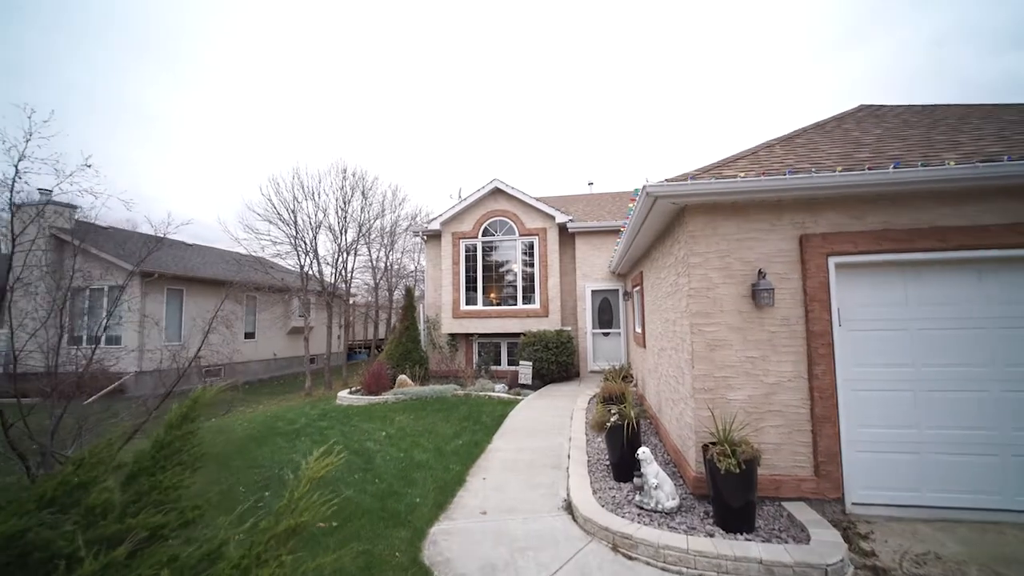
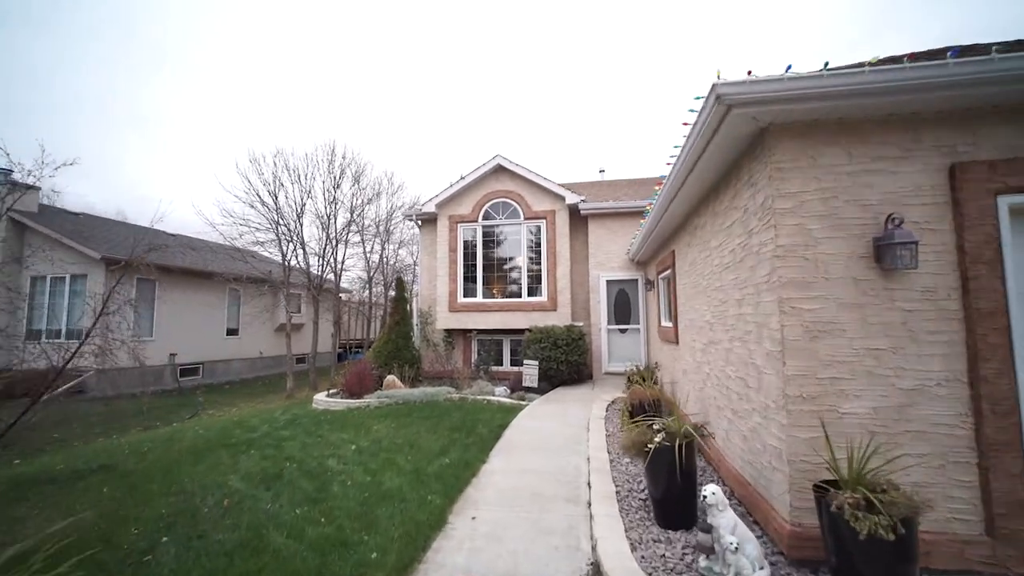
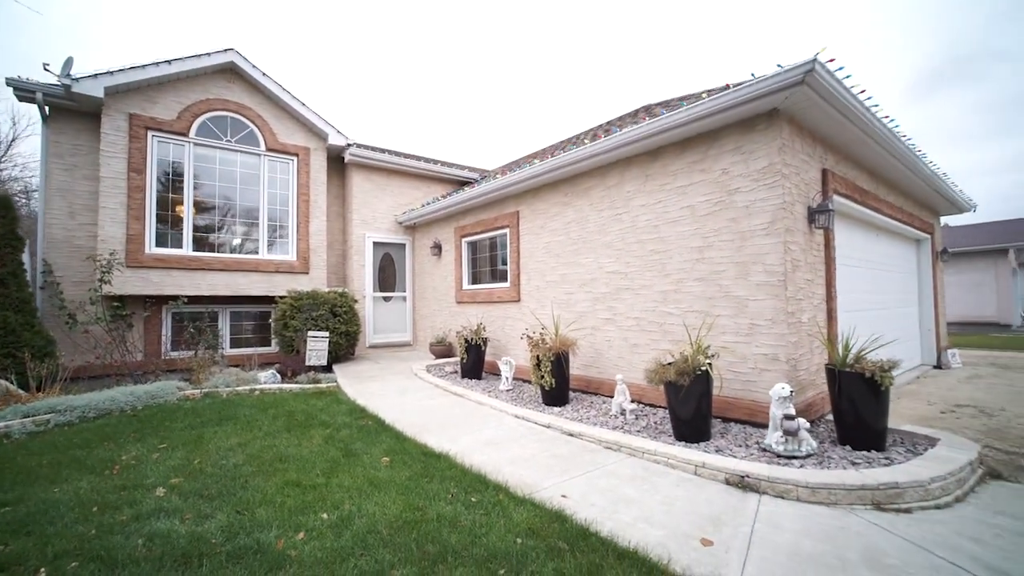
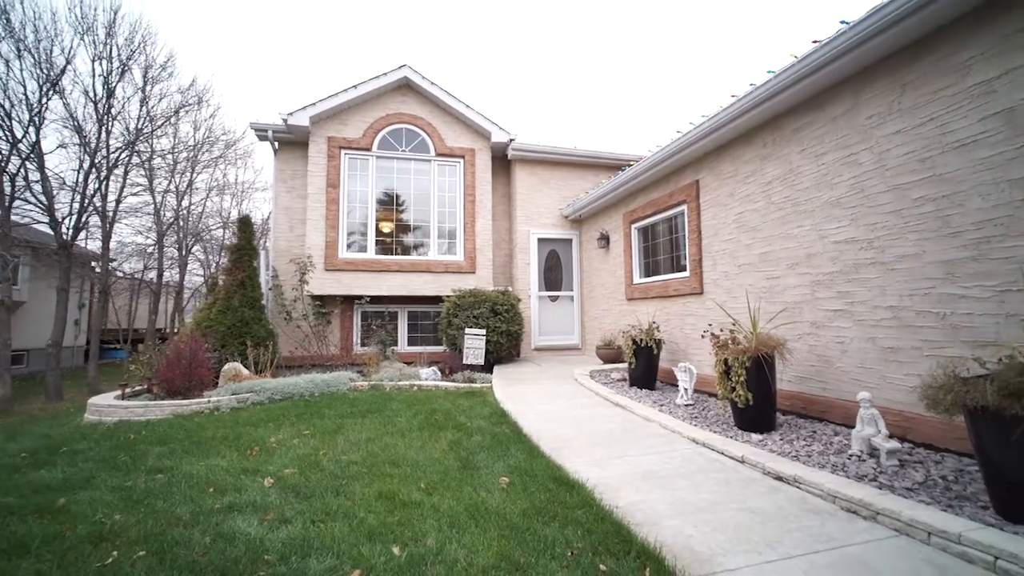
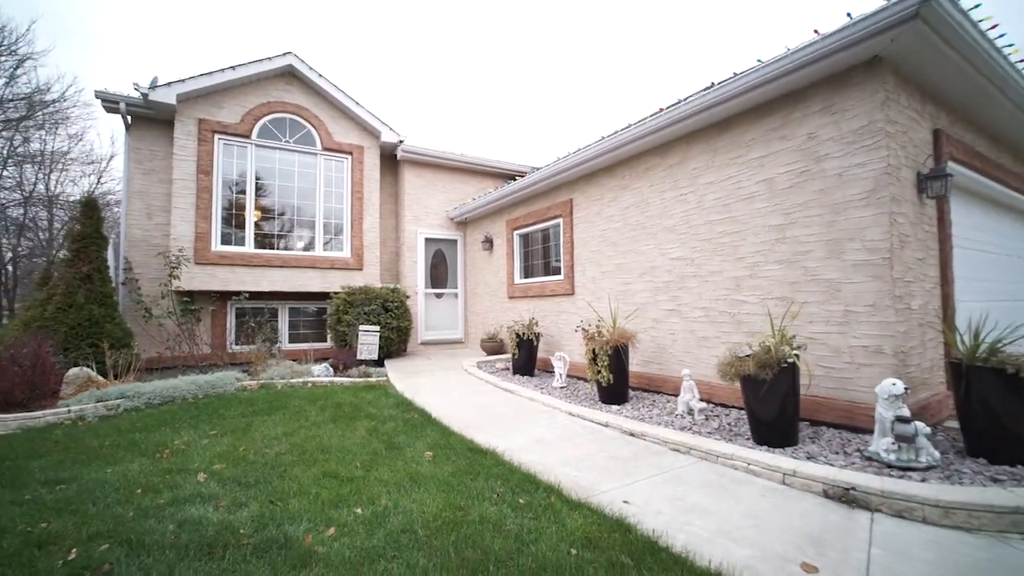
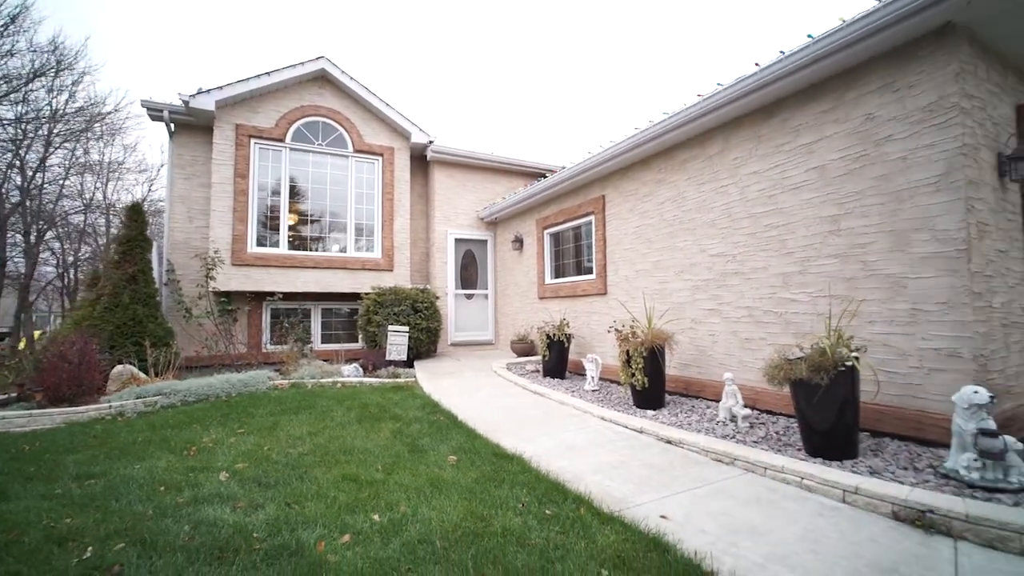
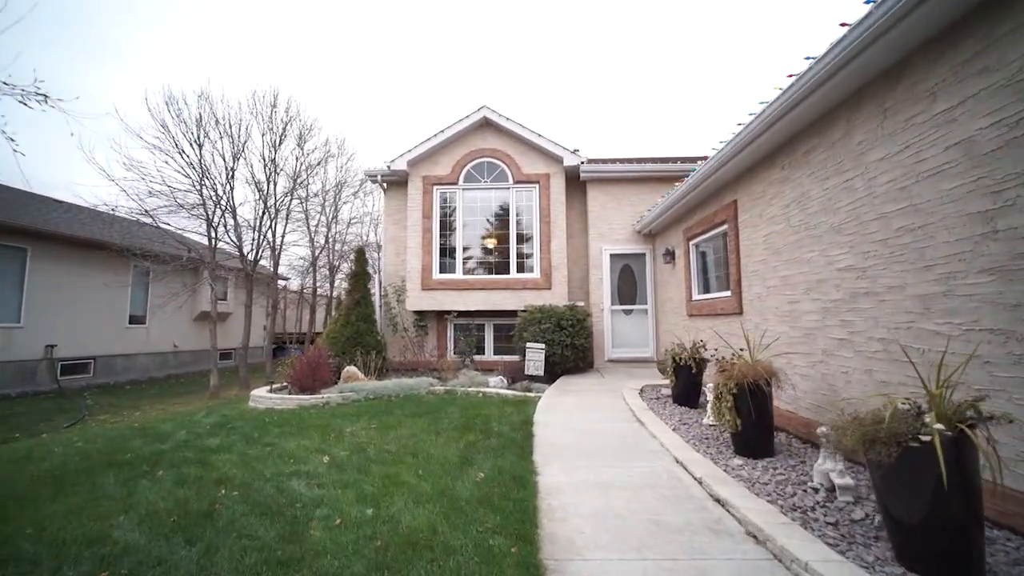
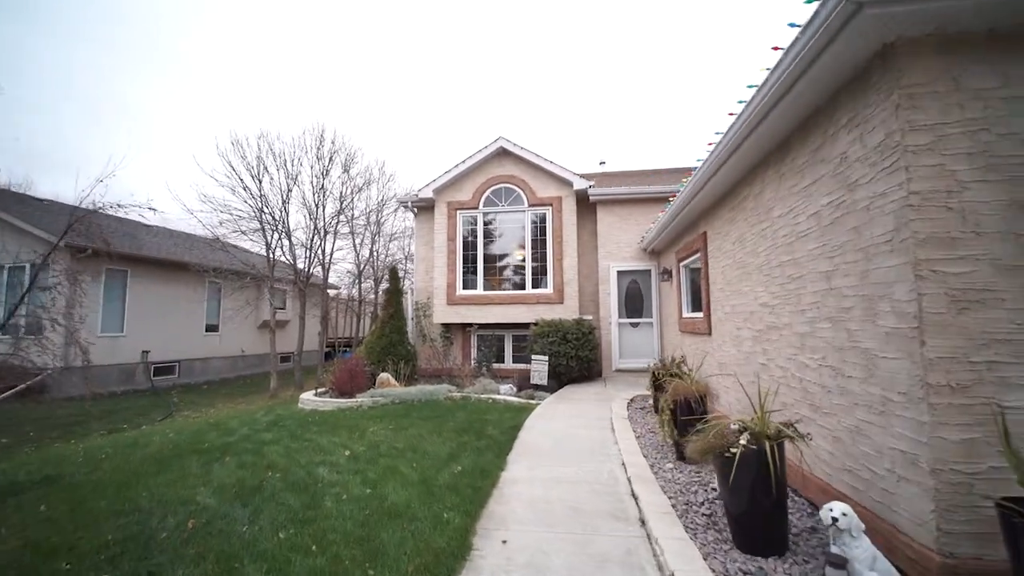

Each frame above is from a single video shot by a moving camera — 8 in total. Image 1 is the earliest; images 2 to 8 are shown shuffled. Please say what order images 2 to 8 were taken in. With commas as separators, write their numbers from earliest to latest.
2, 8, 7, 4, 6, 5, 3
